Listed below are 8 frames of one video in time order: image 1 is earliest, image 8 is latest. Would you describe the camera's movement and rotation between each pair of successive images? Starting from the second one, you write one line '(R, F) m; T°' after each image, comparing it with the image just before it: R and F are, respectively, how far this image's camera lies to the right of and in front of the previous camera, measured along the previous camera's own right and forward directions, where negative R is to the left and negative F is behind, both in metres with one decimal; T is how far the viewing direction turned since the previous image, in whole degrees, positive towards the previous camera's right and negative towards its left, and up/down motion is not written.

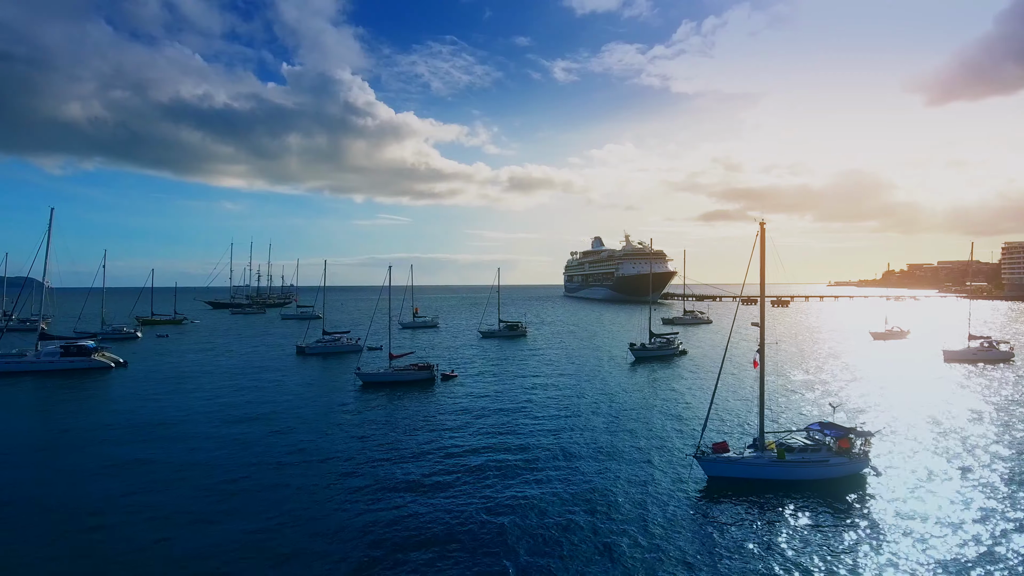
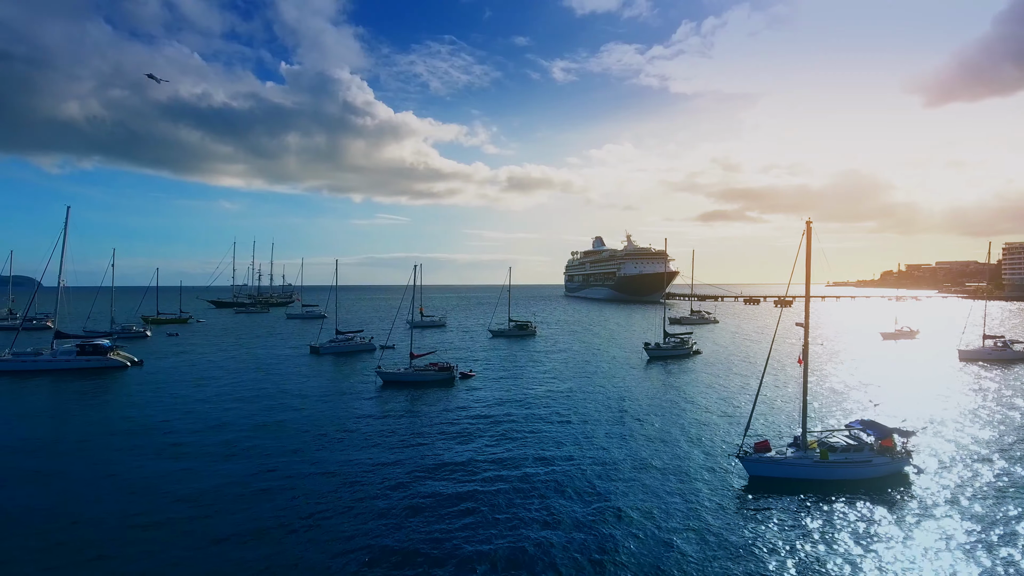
(-1.4, 0.0) m; 0°
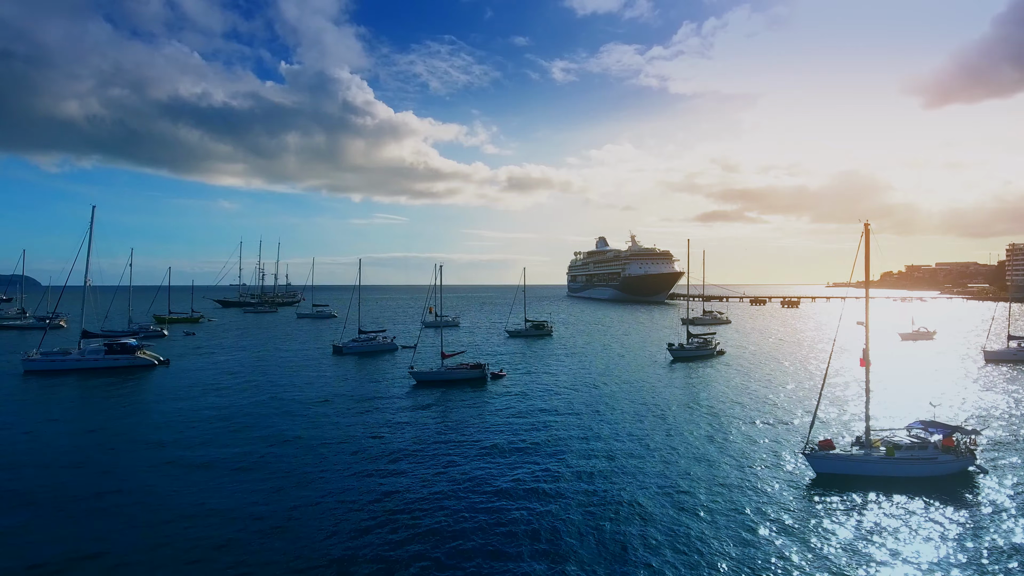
(-2.2, -0.2) m; 0°
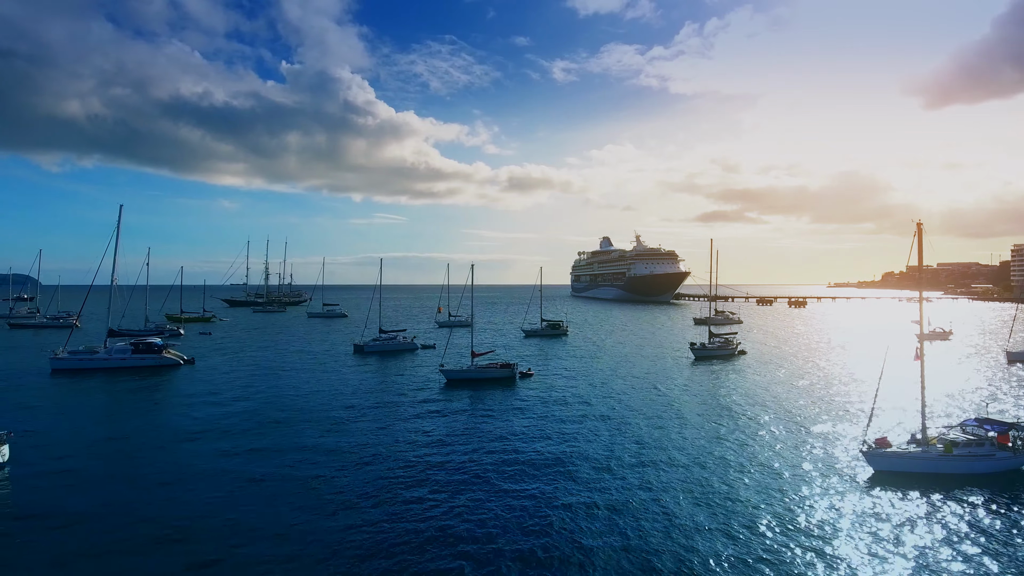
(-2.0, -0.2) m; 0°
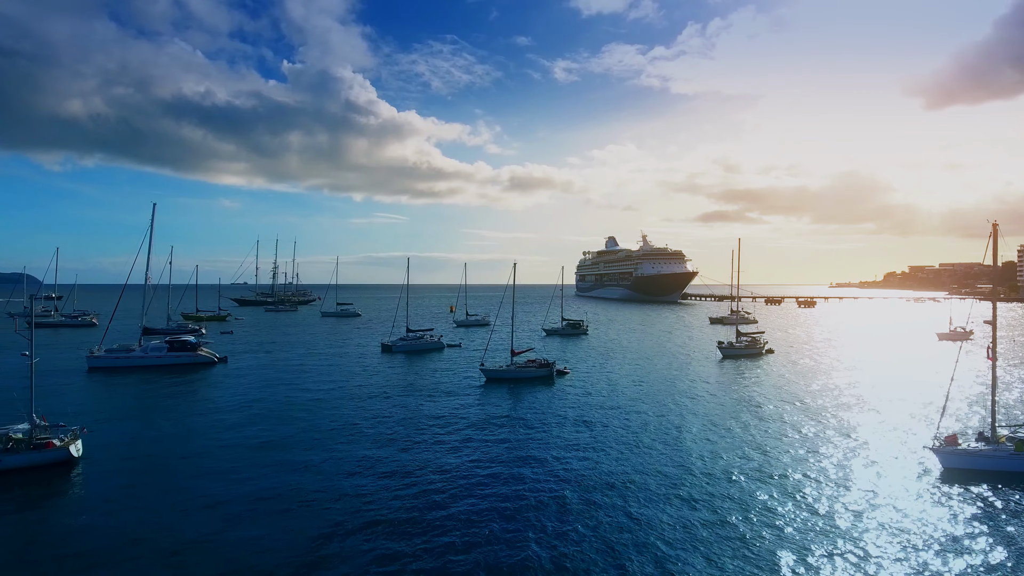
(-2.5, -0.3) m; 0°
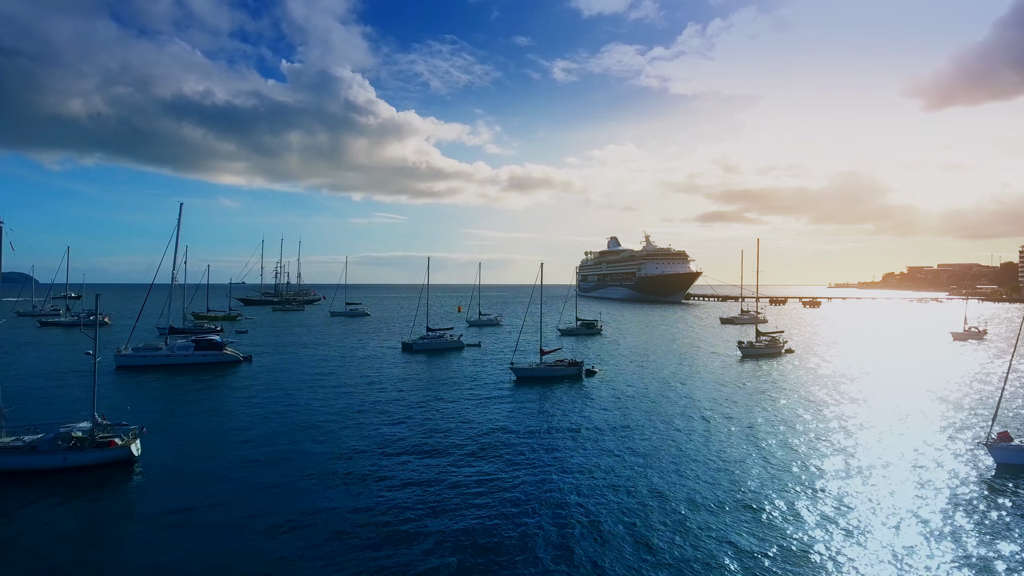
(-2.0, -0.3) m; 0°
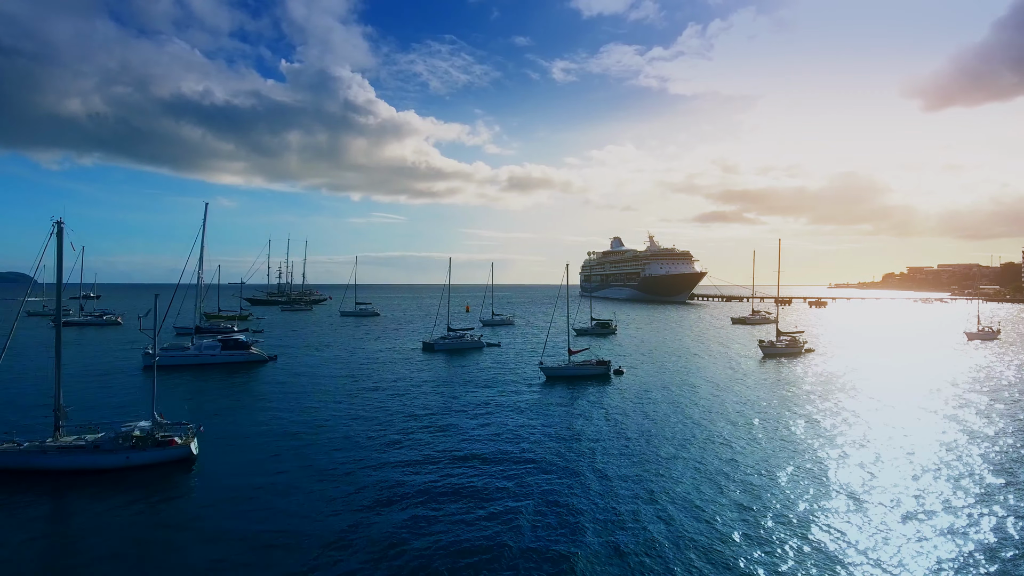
(-2.1, -0.2) m; 0°
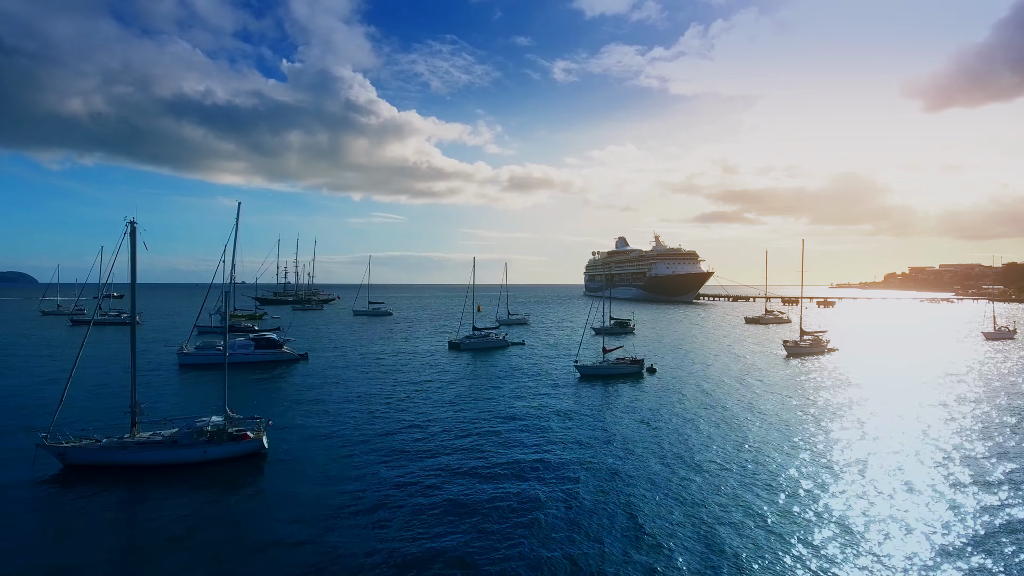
(-2.4, -0.5) m; 0°
